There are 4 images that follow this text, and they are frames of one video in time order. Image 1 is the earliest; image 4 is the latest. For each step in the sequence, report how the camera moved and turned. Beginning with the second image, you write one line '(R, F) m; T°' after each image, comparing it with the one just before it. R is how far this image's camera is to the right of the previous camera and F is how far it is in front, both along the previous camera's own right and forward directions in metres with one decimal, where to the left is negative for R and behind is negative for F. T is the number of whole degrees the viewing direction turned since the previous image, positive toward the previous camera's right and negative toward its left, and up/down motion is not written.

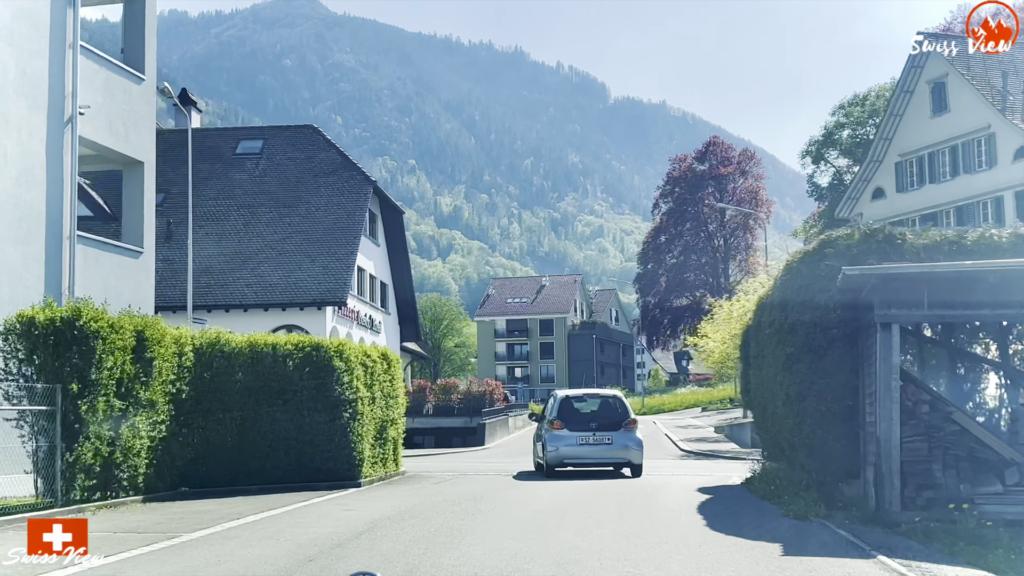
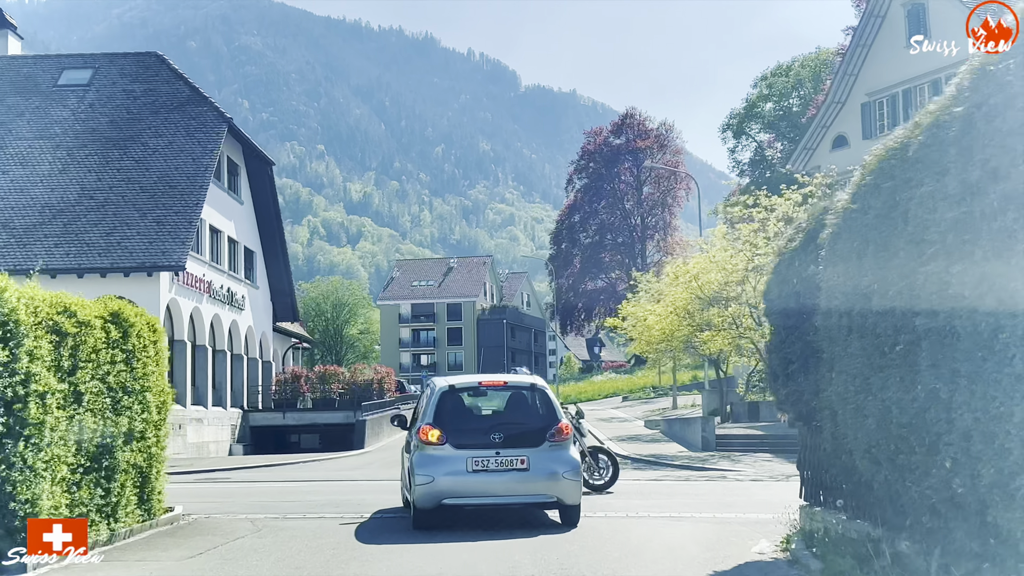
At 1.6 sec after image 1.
(+0.7, +8.2) m; +5°
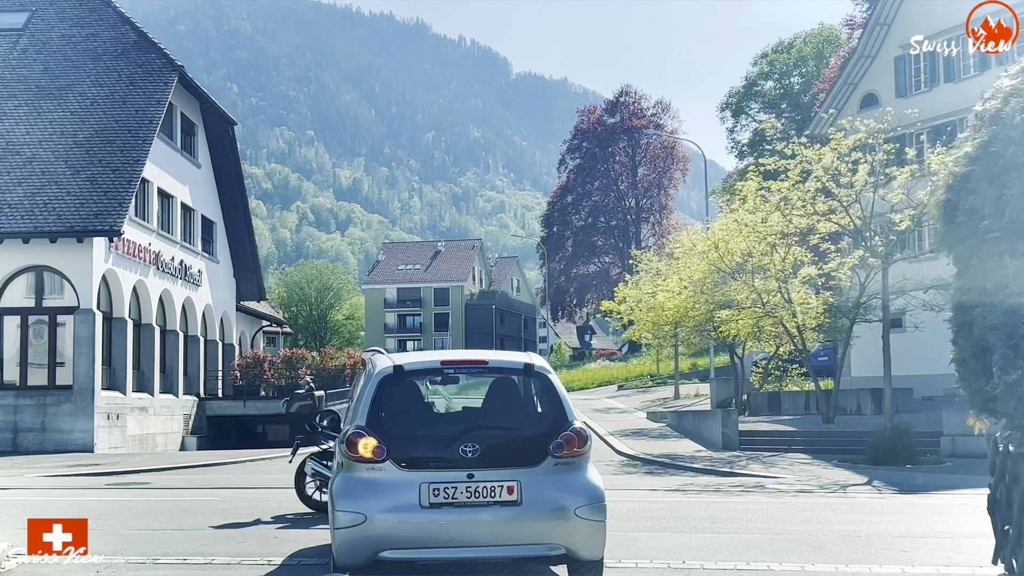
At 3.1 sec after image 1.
(0.0, +4.2) m; +1°
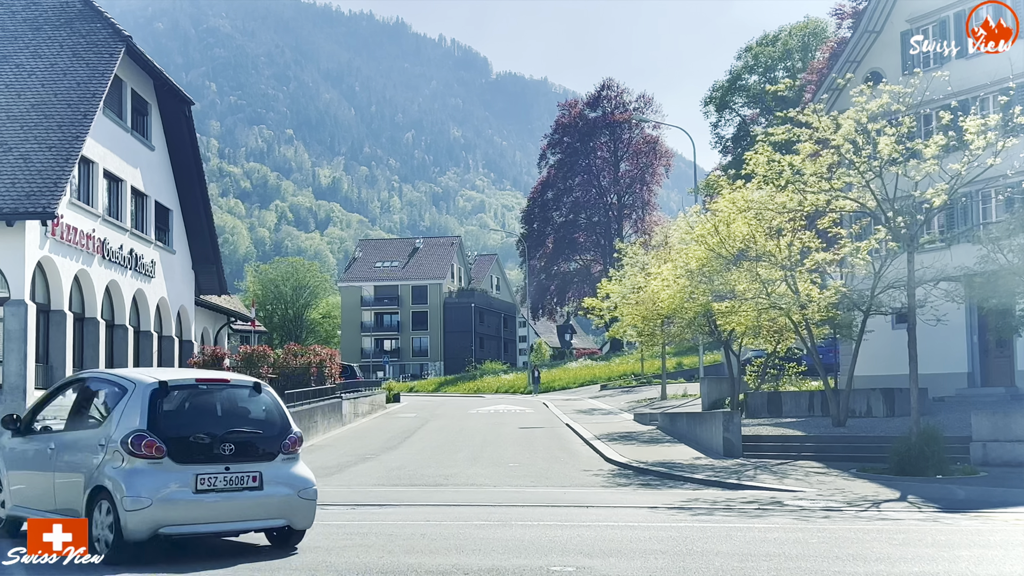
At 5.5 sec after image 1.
(+0.1, +2.4) m; +1°
